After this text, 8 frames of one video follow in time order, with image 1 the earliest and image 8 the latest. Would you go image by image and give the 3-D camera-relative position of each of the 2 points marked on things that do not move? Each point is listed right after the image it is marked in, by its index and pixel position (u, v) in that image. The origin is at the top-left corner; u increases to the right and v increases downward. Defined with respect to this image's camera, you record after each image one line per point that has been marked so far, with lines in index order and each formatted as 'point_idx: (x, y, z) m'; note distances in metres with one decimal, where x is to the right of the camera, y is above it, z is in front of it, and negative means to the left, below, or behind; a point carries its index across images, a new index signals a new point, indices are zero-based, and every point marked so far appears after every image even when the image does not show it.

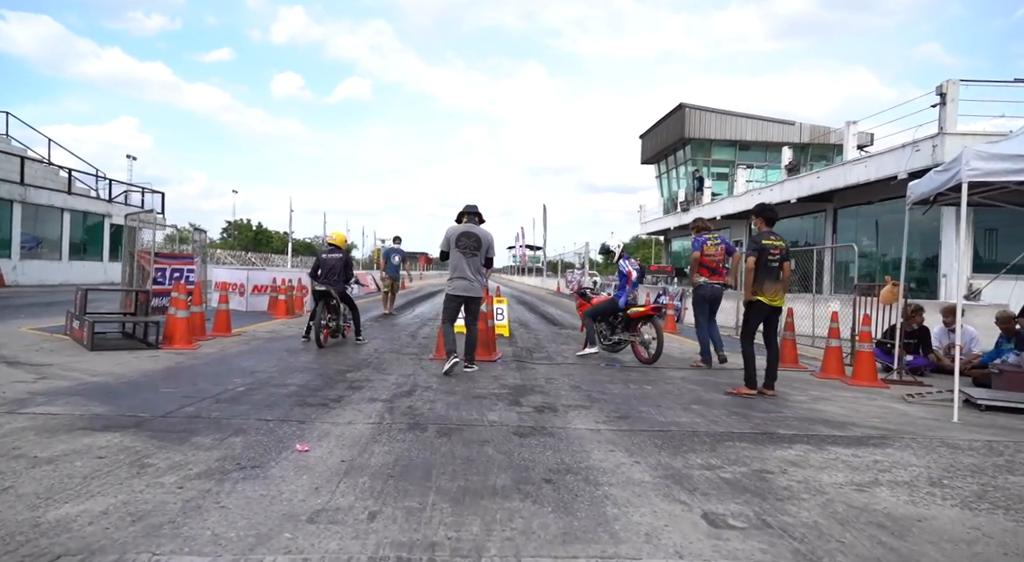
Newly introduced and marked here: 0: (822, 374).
0: (+4.1, -1.2, +8.0) m
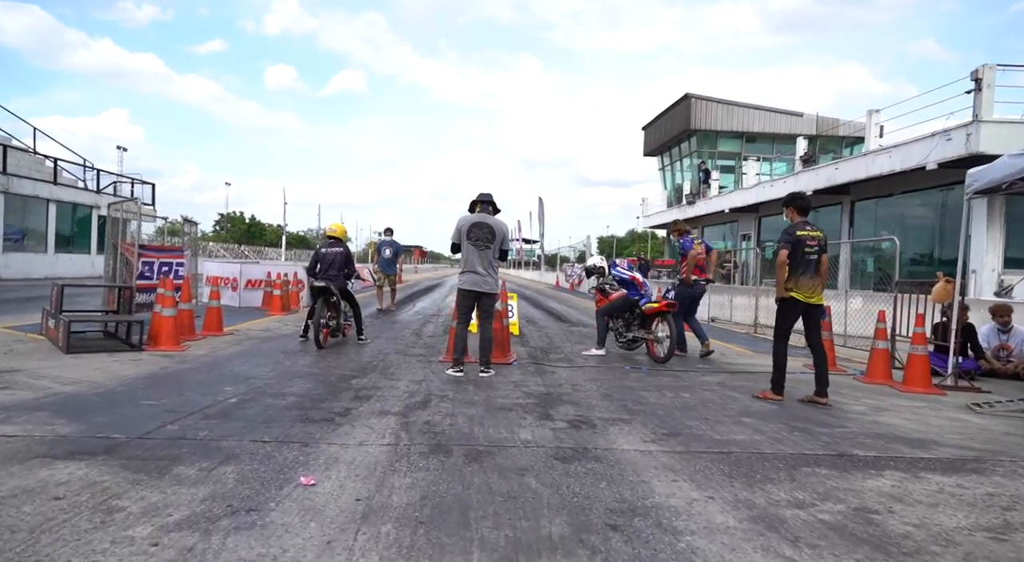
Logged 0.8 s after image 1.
0: (+4.3, -1.2, +7.4) m
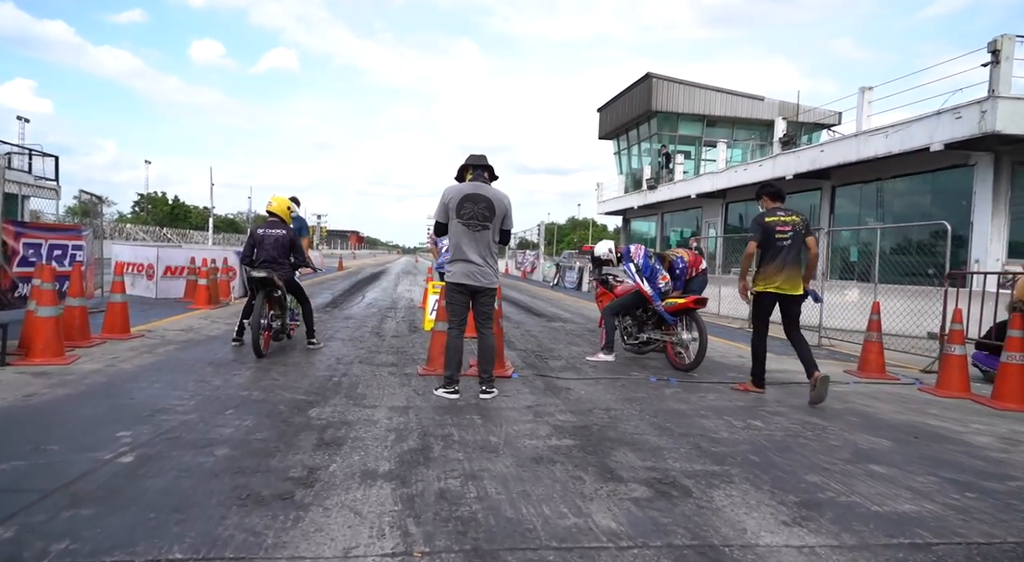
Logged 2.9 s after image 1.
0: (+4.3, -1.1, +6.2) m
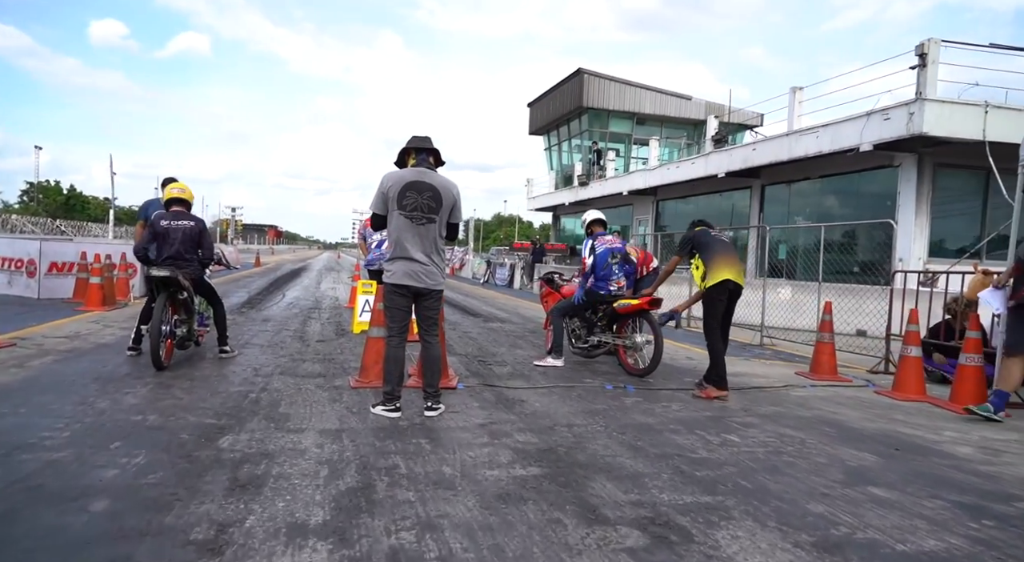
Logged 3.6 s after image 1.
0: (+3.8, -1.1, +6.0) m
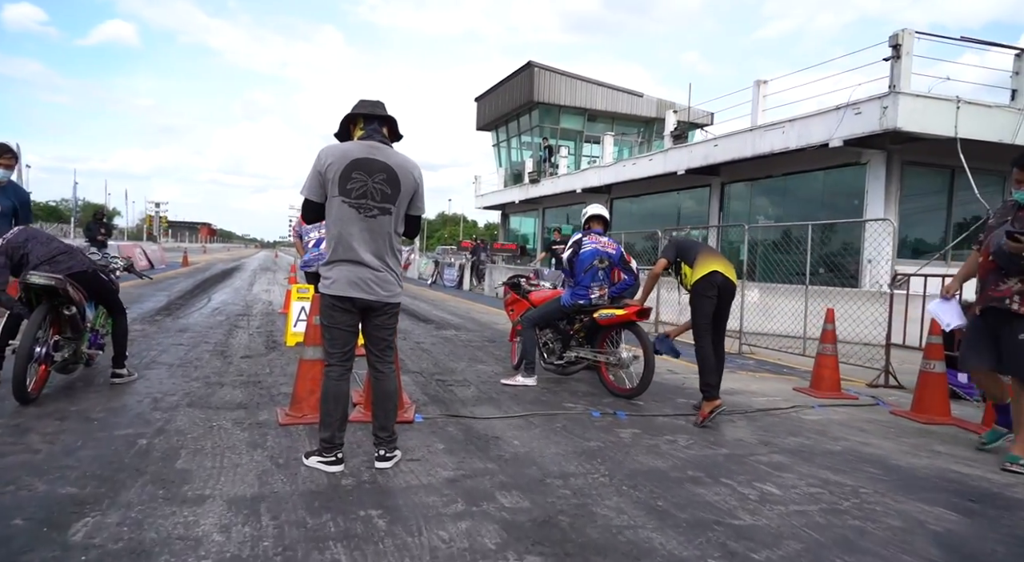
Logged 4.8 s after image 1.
0: (+3.5, -1.2, +5.3) m
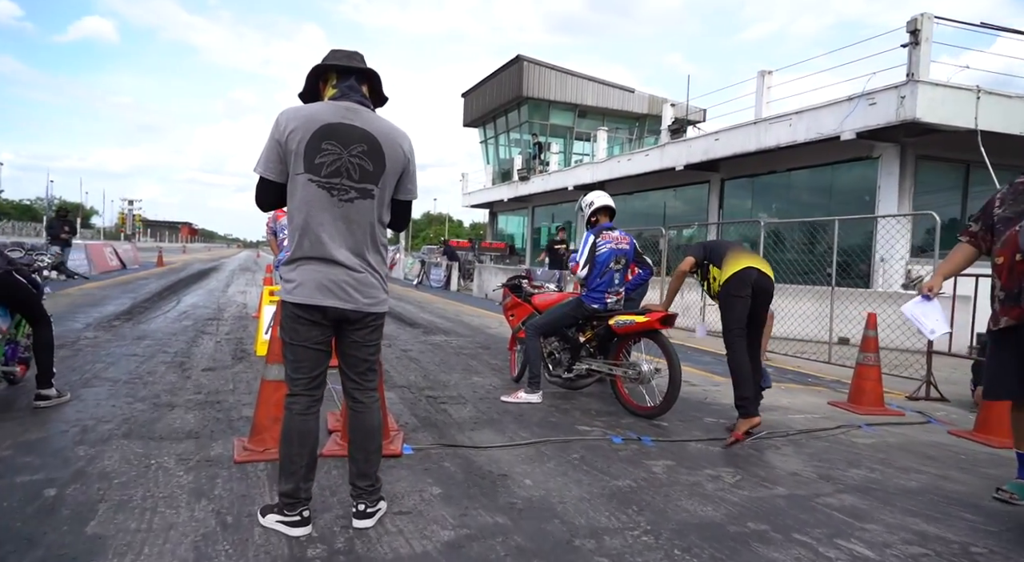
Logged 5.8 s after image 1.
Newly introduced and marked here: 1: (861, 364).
0: (+3.6, -1.2, +4.6) m
1: (+3.1, -0.7, +5.6) m
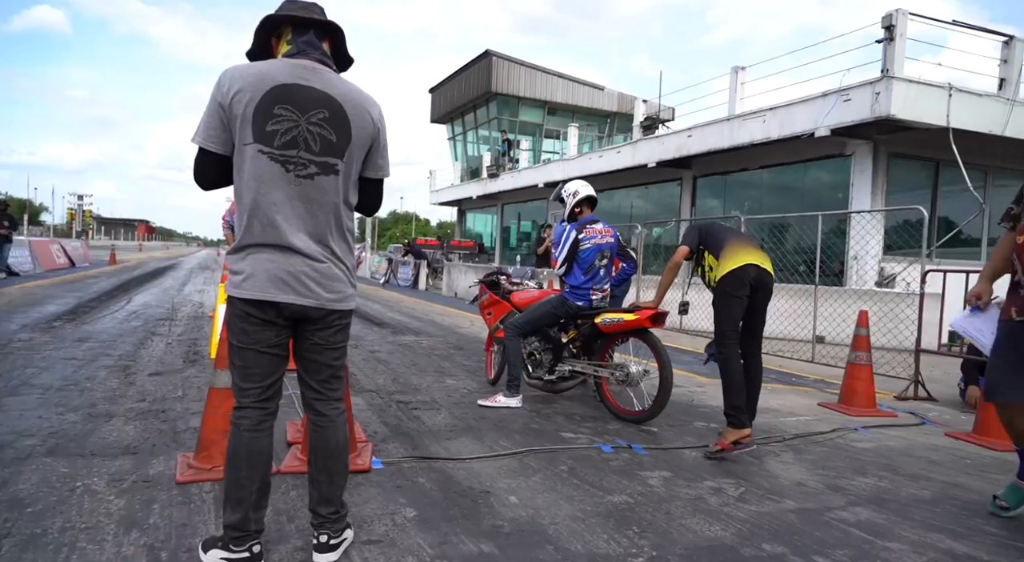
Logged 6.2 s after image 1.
0: (+3.4, -1.1, +4.4) m
1: (+2.9, -0.7, +5.3) m
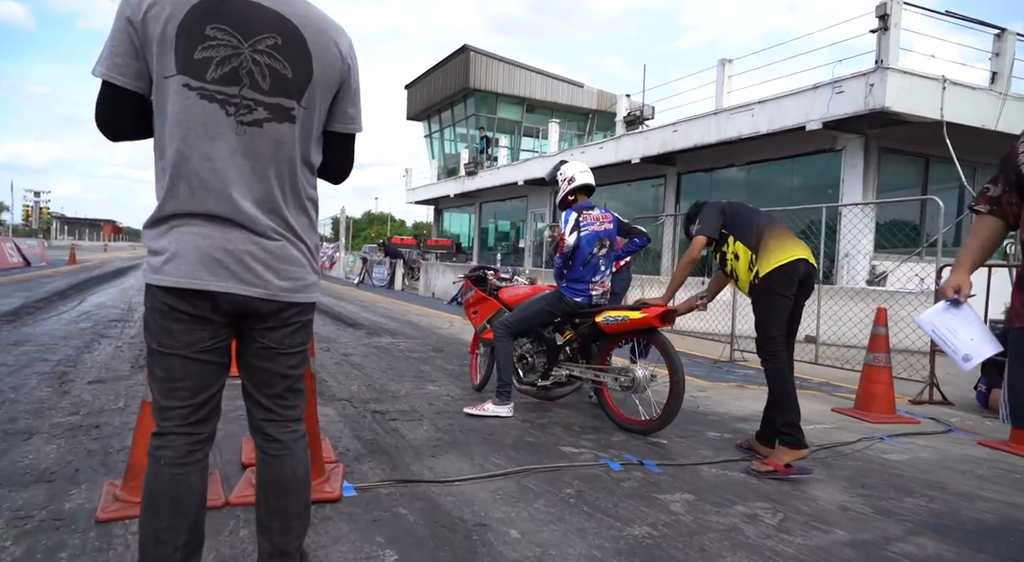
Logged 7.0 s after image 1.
0: (+3.4, -1.1, +4.0) m
1: (+2.9, -0.7, +4.9) m
